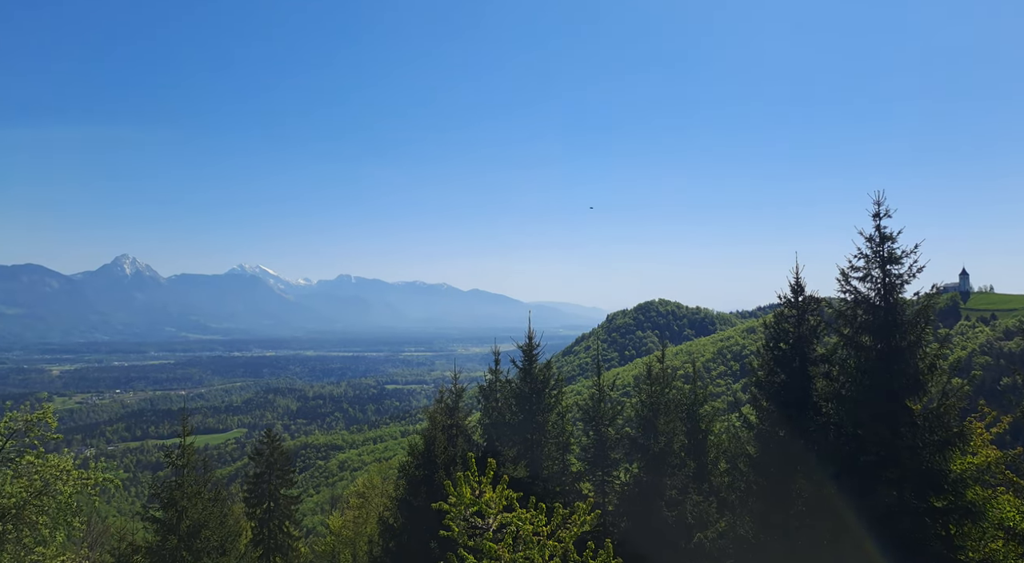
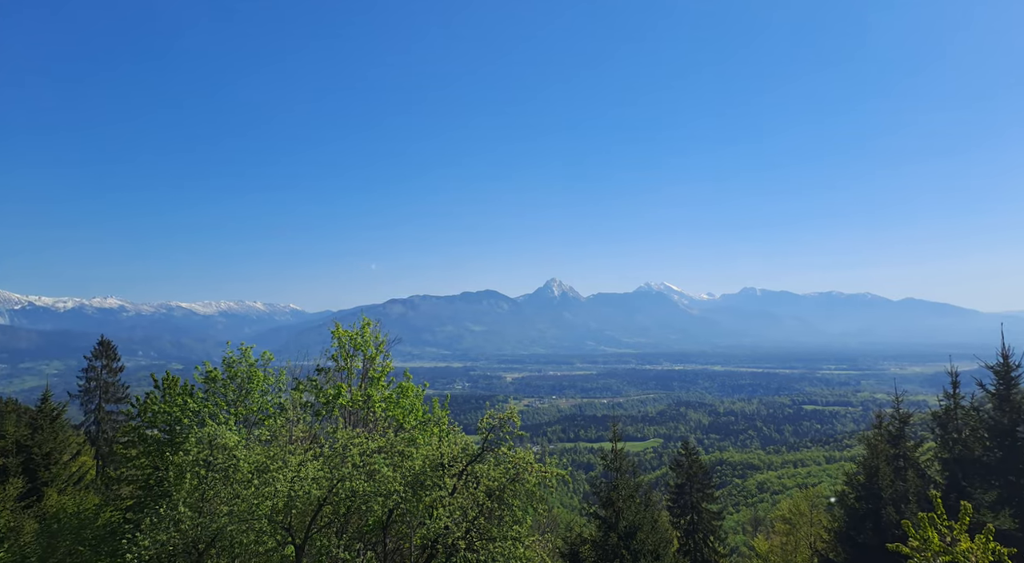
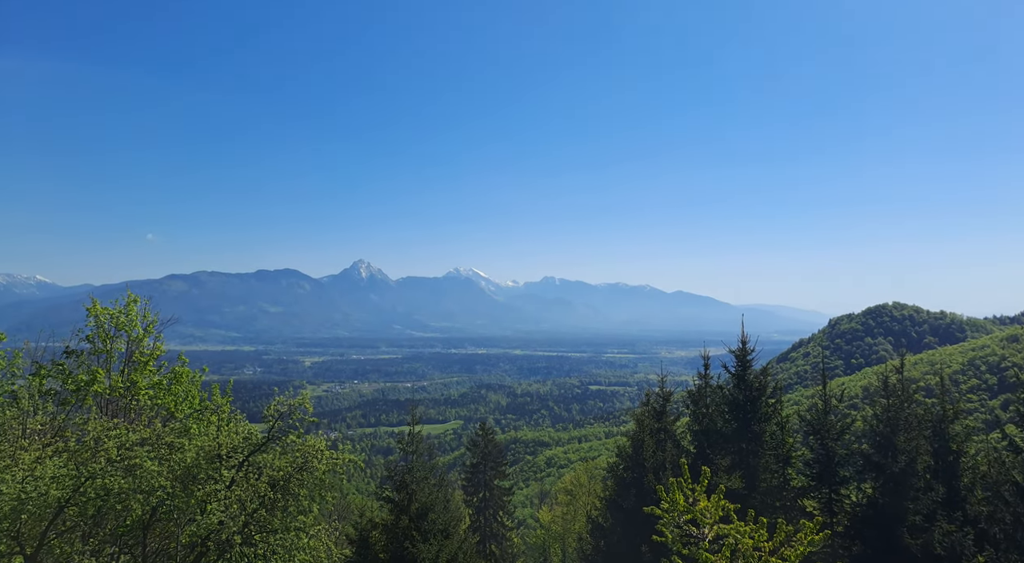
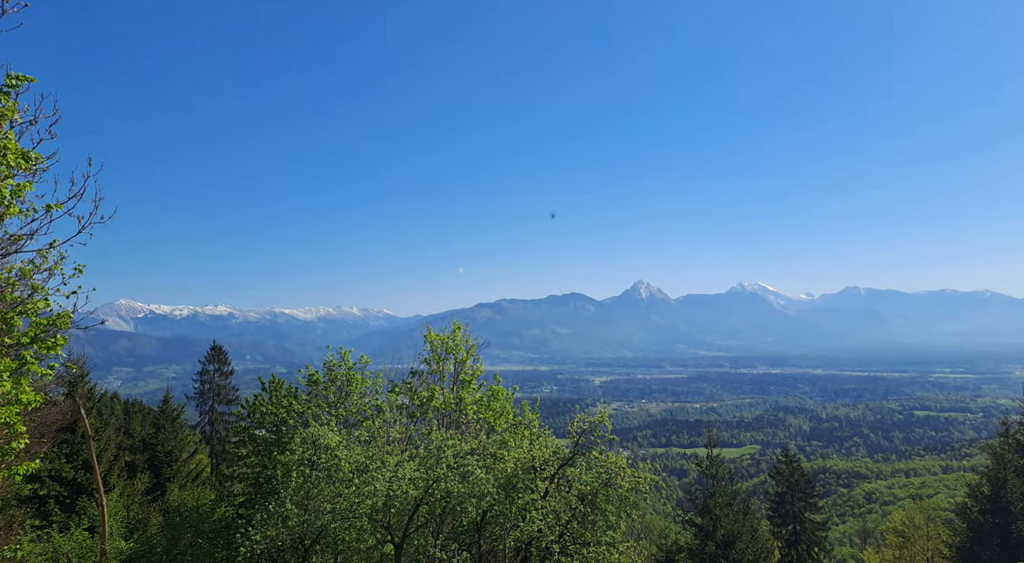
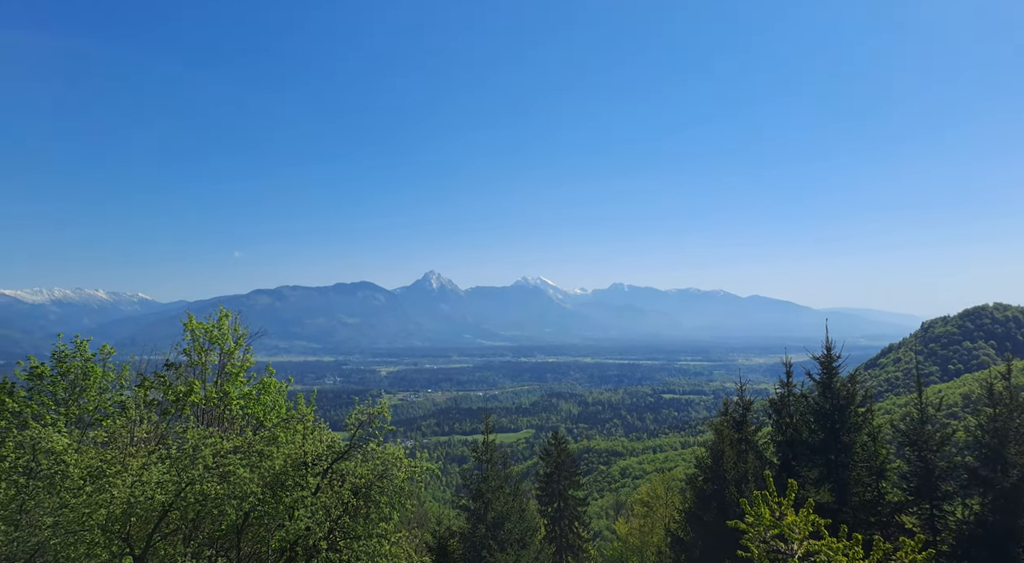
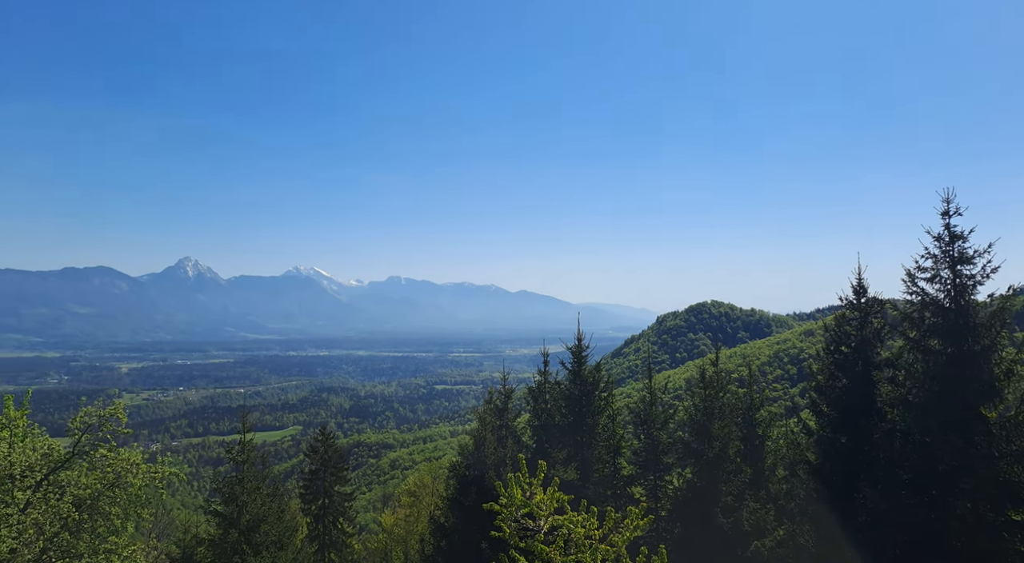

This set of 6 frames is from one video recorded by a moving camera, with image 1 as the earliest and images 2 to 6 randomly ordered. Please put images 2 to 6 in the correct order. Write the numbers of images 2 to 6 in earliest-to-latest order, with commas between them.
6, 3, 5, 2, 4
